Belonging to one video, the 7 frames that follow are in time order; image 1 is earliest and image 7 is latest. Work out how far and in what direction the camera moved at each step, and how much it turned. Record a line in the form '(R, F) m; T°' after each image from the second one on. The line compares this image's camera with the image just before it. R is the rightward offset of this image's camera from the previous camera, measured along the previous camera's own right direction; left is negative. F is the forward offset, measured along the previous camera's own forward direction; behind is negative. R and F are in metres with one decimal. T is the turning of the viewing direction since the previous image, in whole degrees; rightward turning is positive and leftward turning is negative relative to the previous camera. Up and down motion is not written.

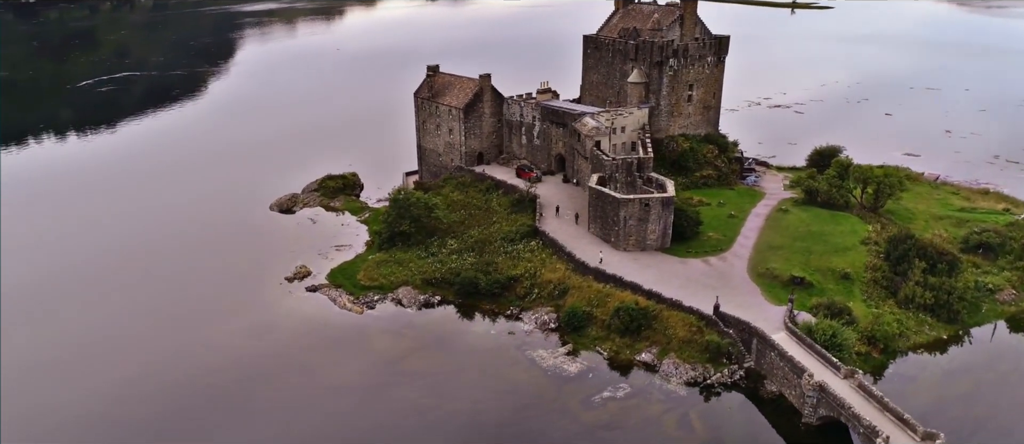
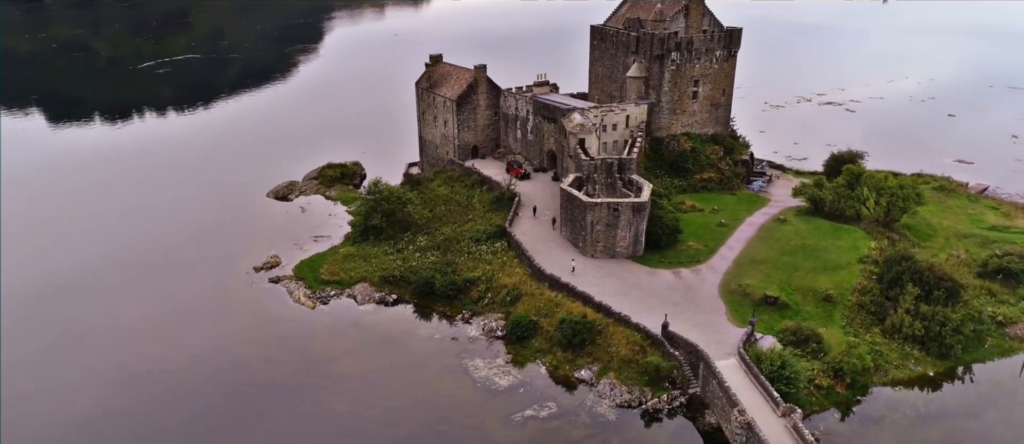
(+7.5, +2.5) m; -6°
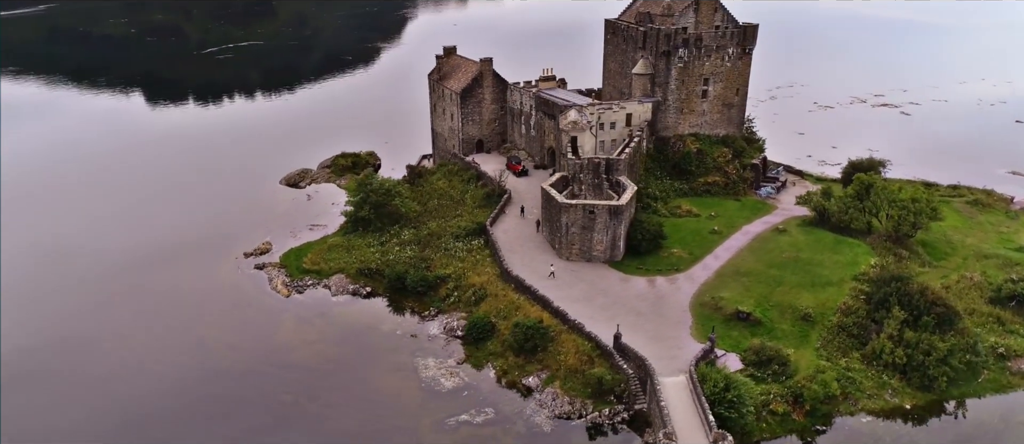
(+6.3, +1.3) m; -6°
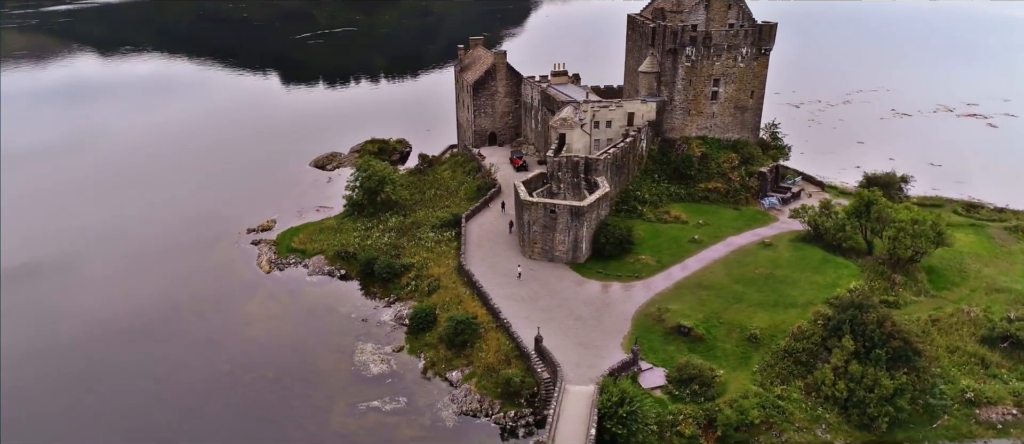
(+9.1, +0.9) m; -9°
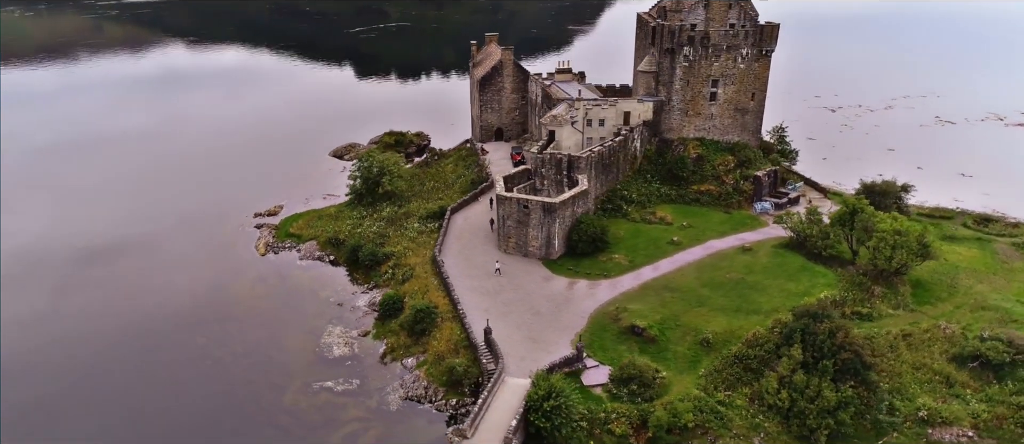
(+5.6, -0.3) m; -5°
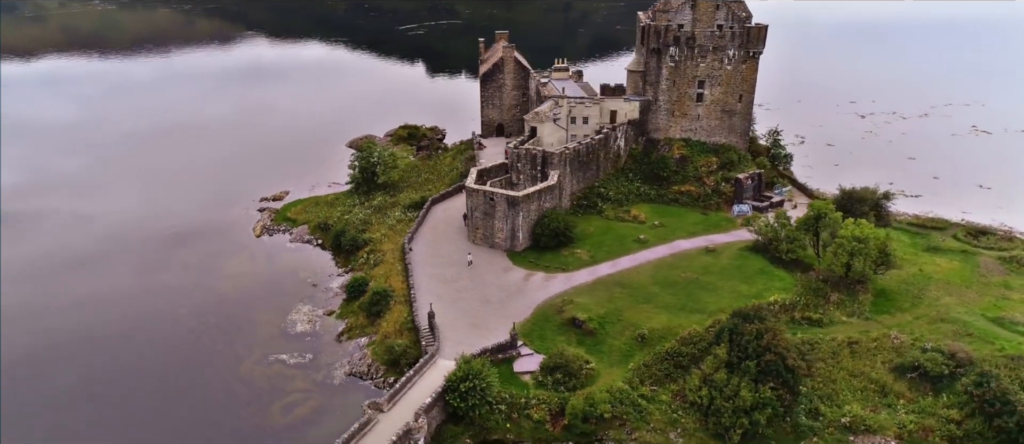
(+6.2, -0.9) m; -5°
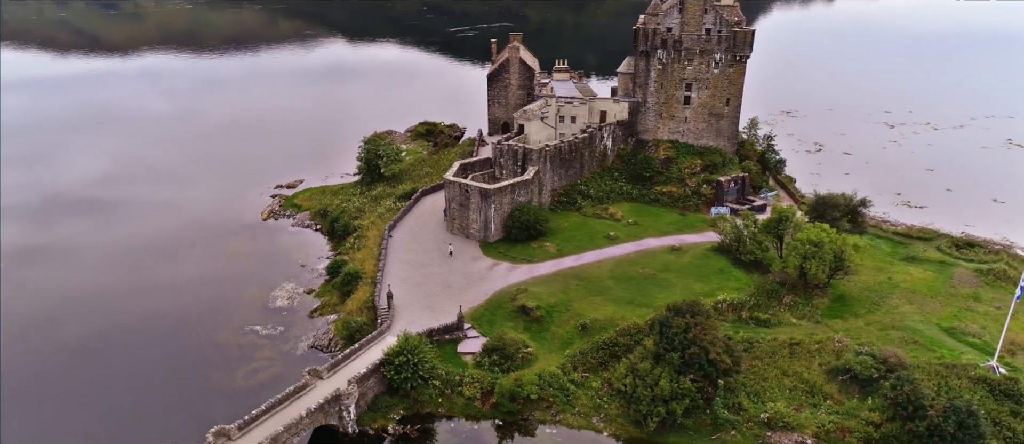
(+6.1, -1.5) m; -6°
